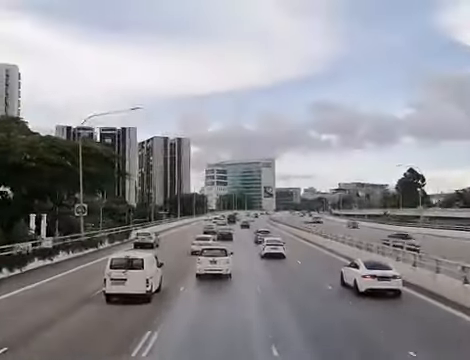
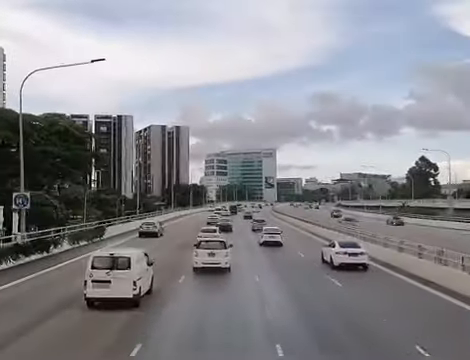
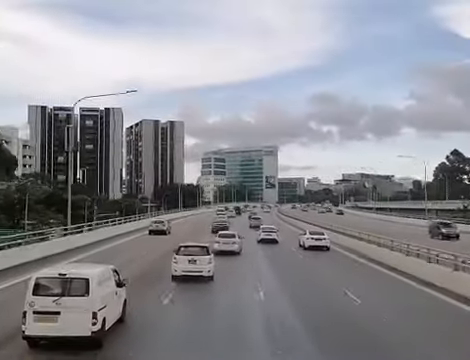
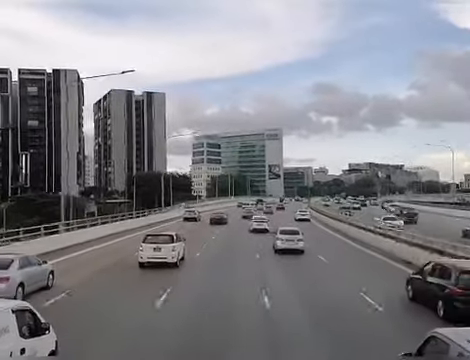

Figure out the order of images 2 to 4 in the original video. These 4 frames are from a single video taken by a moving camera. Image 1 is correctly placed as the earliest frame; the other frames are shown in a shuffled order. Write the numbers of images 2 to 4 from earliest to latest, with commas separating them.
2, 3, 4
